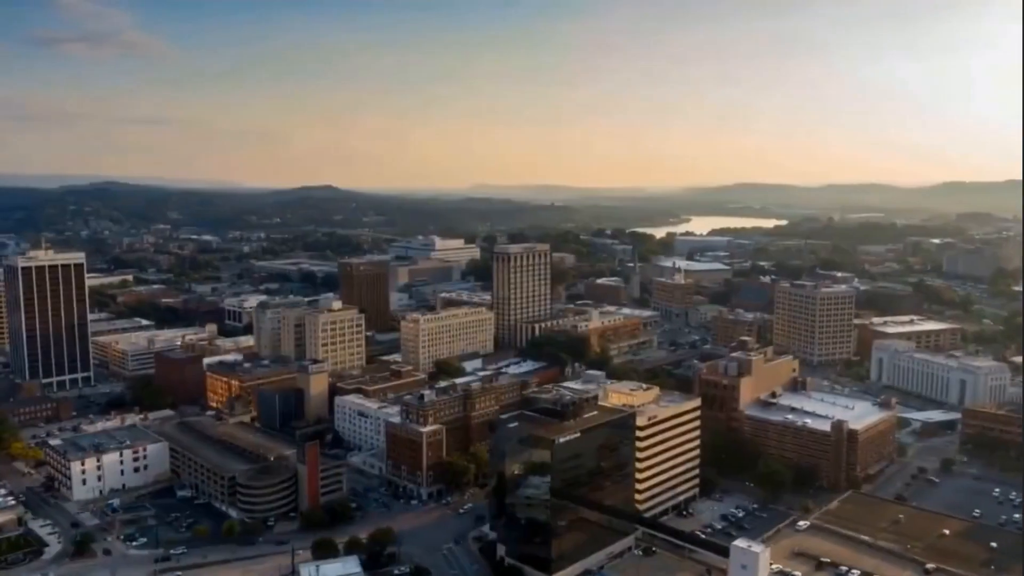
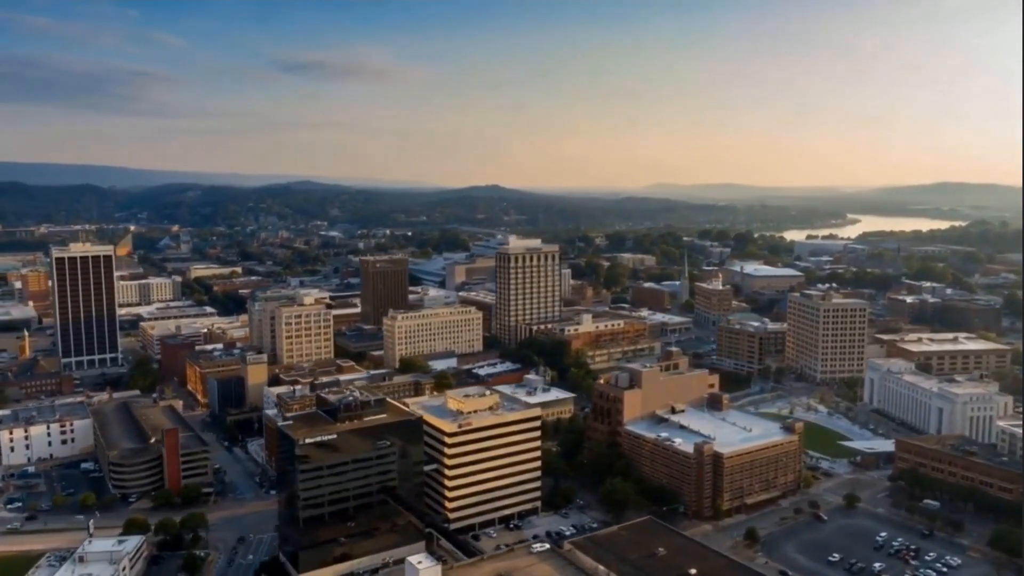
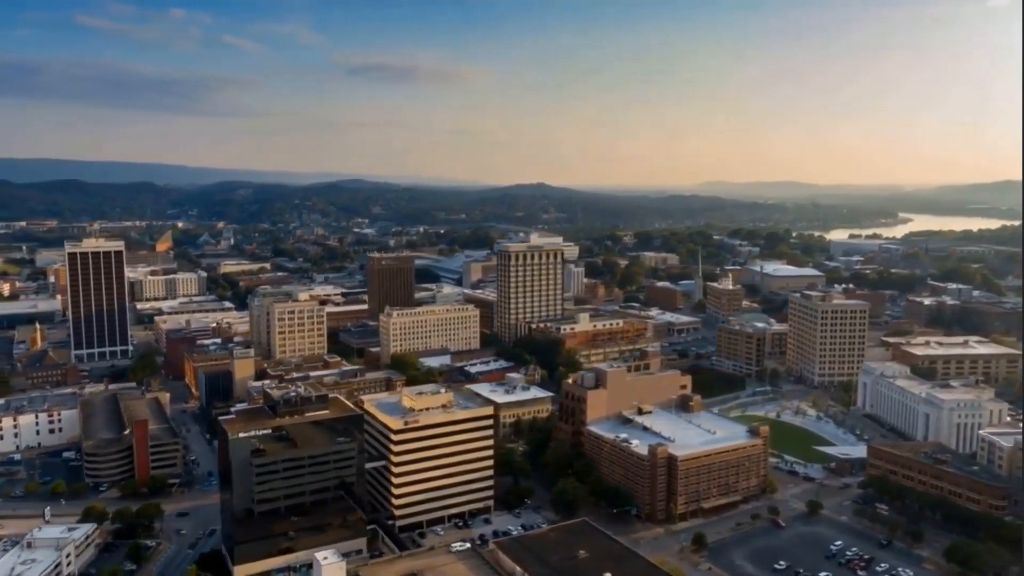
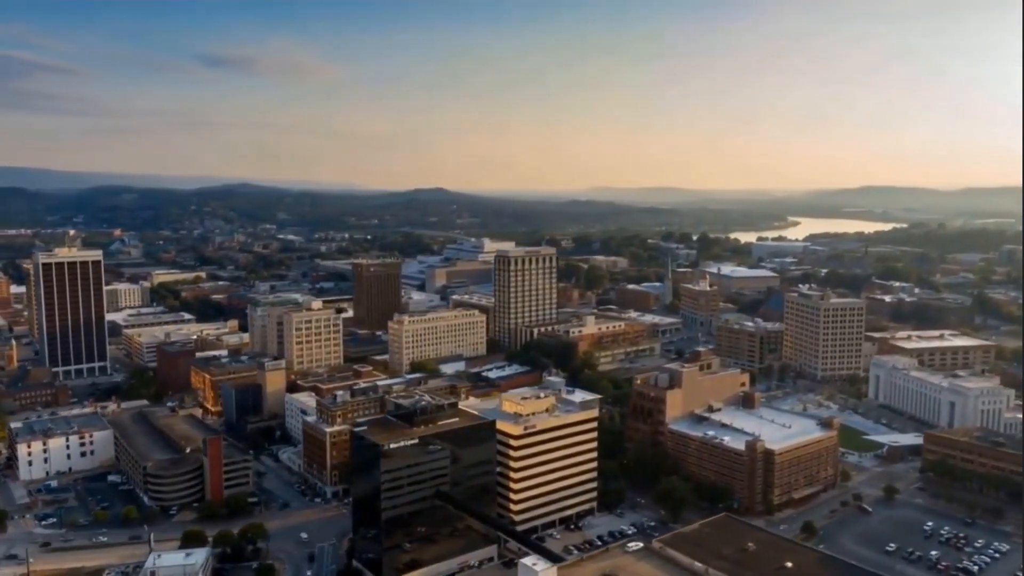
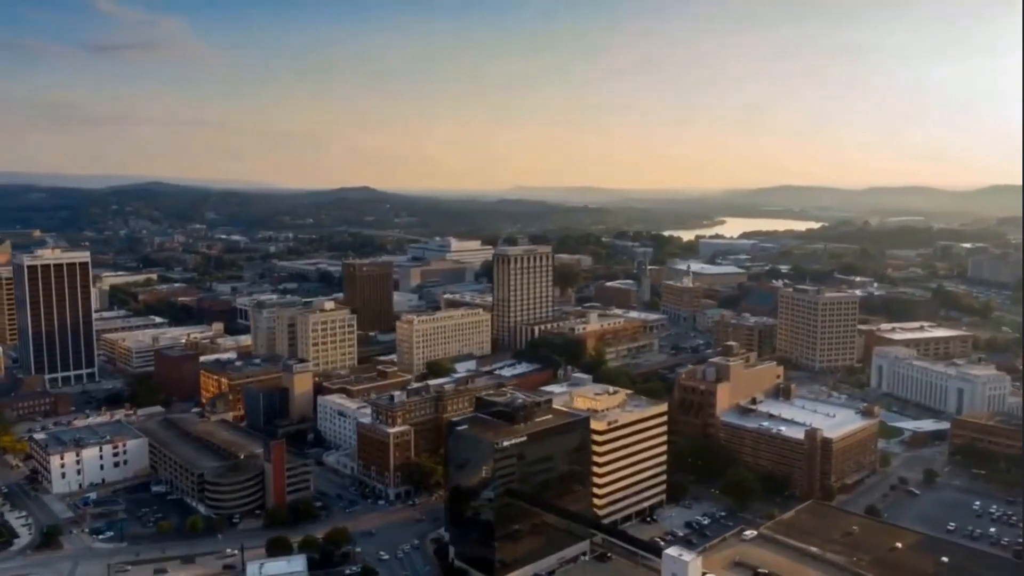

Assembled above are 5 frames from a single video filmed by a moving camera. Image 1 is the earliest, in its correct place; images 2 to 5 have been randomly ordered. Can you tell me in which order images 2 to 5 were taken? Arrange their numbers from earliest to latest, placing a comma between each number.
5, 4, 2, 3
